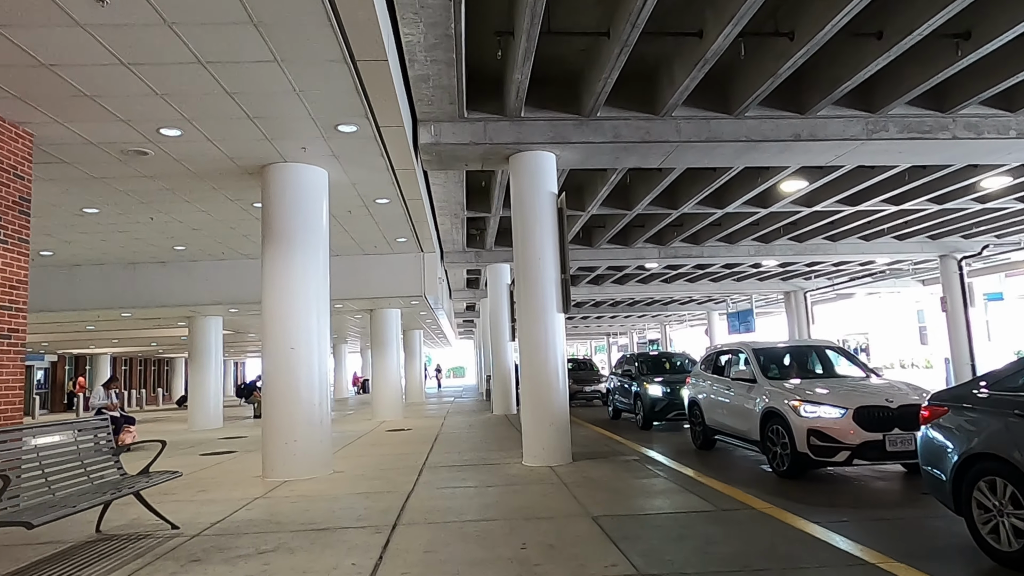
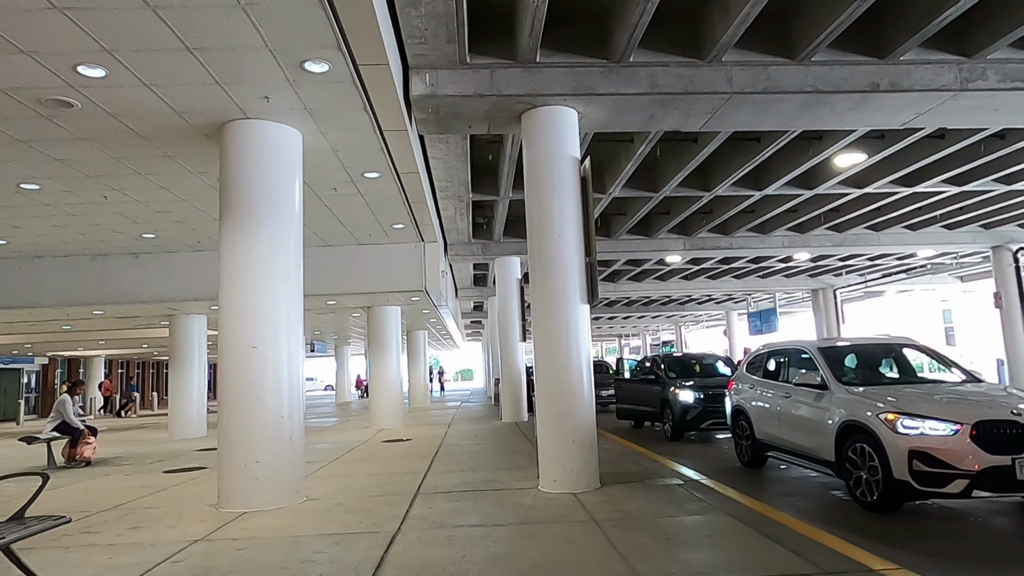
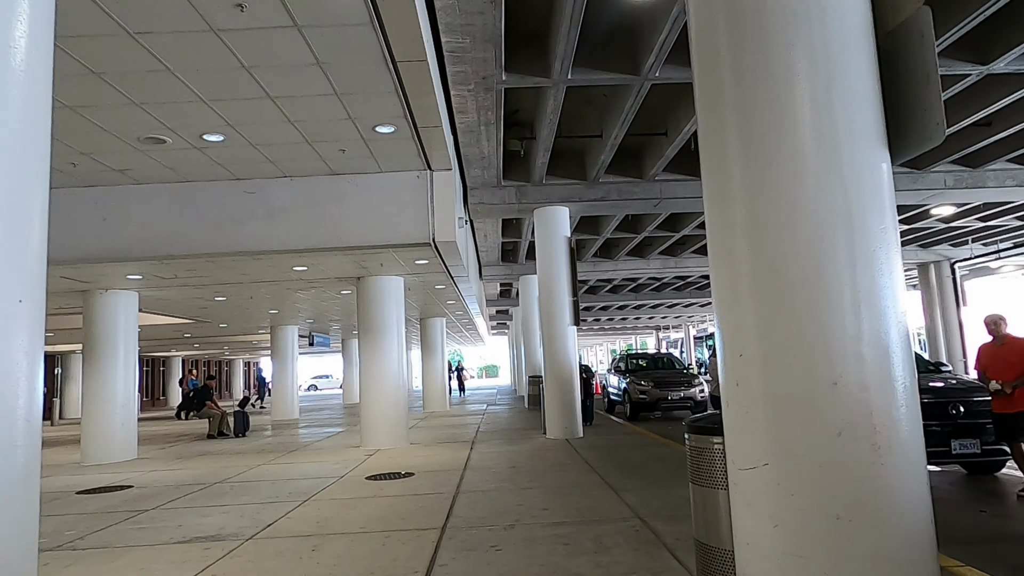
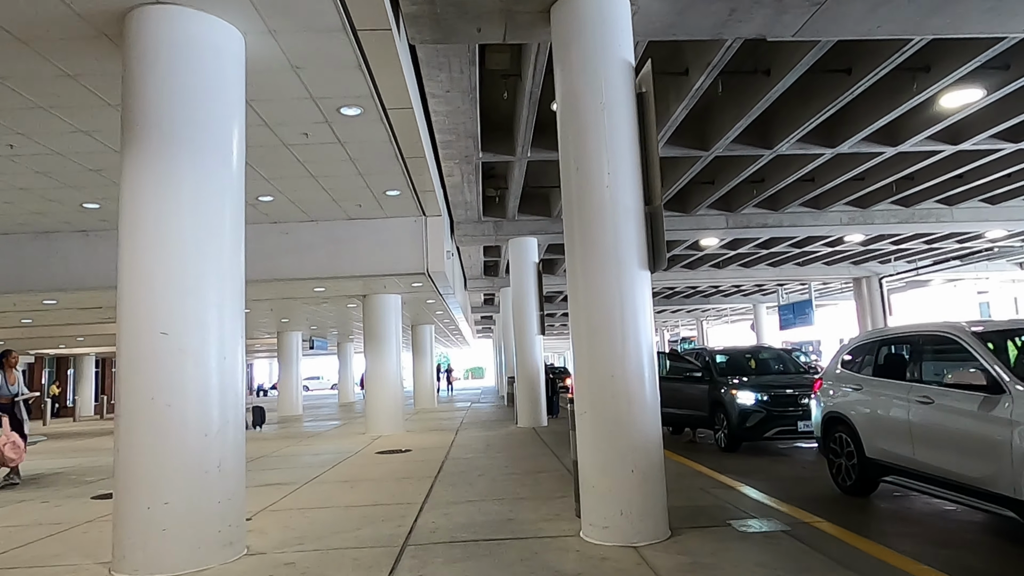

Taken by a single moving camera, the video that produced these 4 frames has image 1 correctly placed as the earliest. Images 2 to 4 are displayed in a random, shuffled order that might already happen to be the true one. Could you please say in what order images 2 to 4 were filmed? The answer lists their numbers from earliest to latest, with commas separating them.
2, 4, 3
